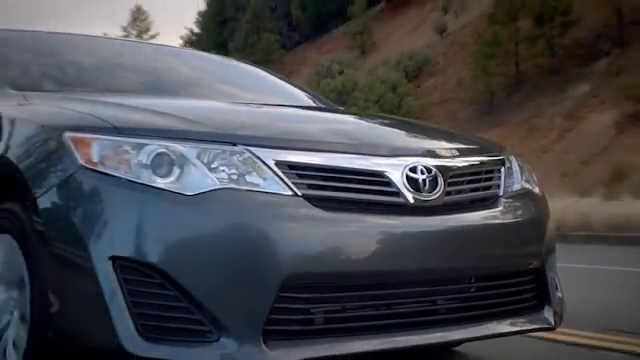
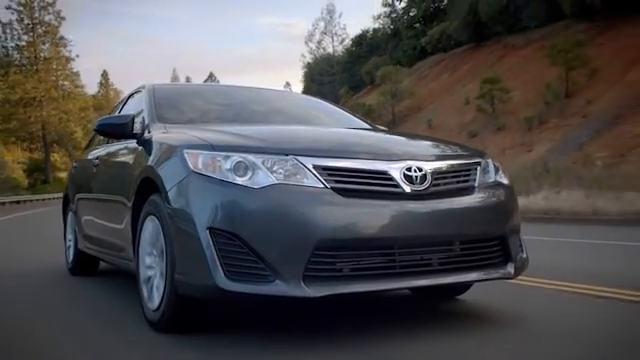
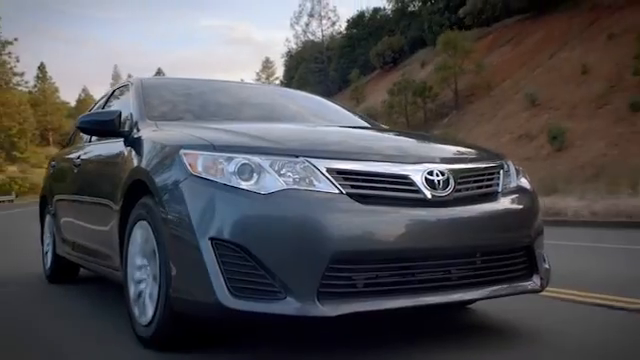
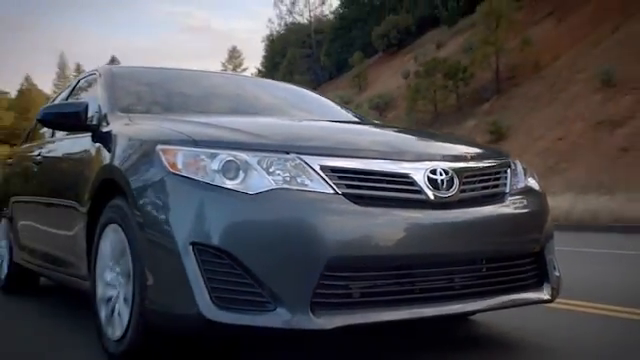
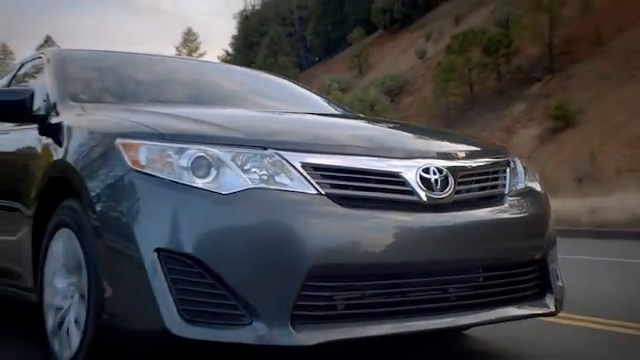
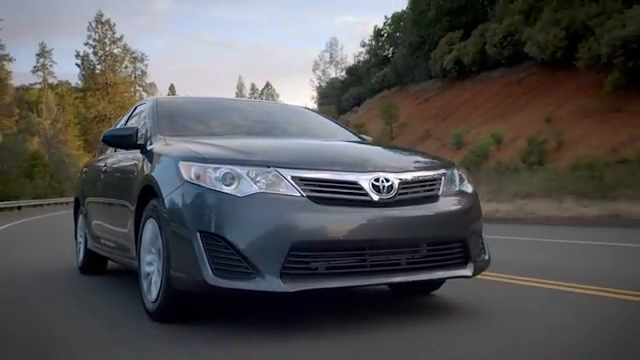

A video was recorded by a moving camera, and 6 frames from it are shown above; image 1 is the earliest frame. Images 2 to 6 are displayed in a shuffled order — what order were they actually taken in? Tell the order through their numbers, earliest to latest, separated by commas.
5, 4, 3, 2, 6
